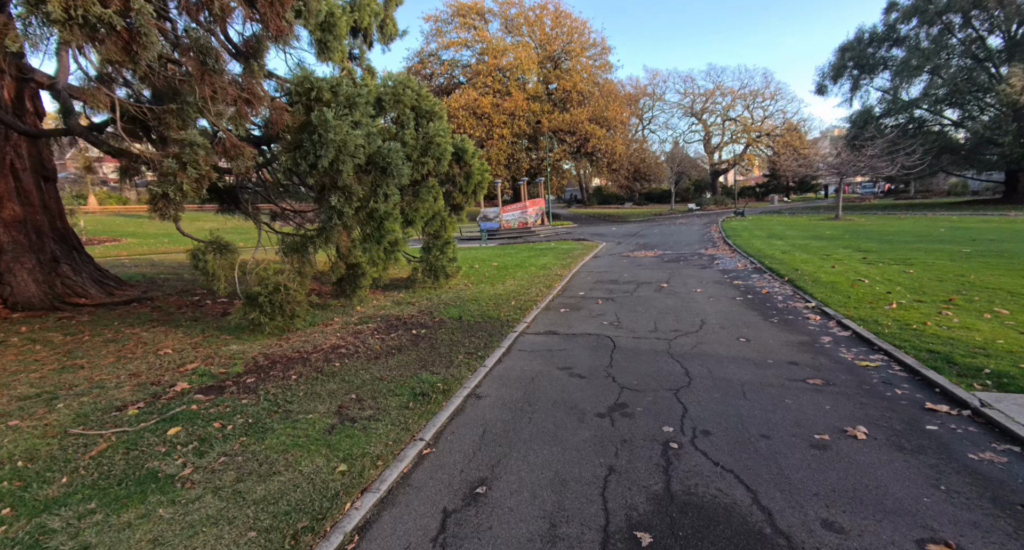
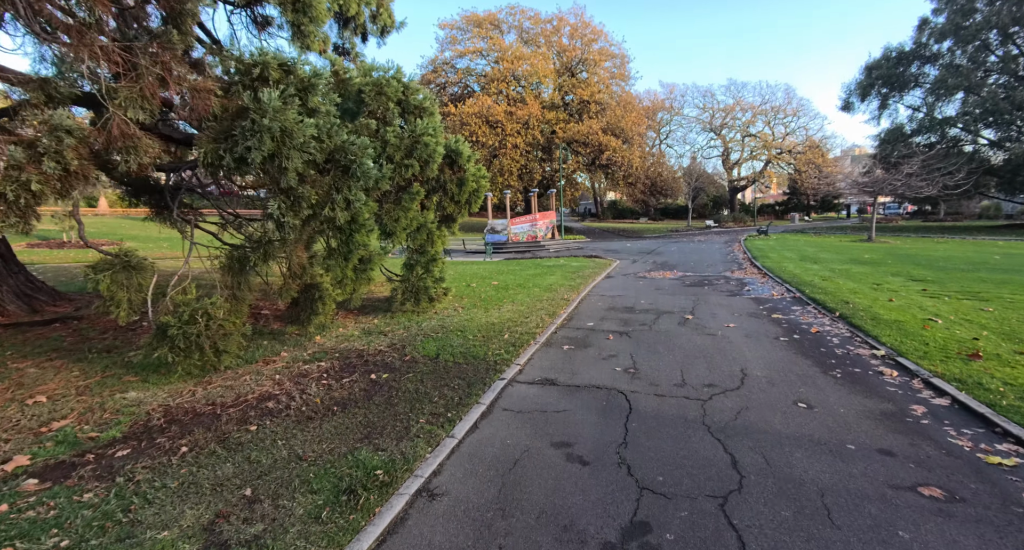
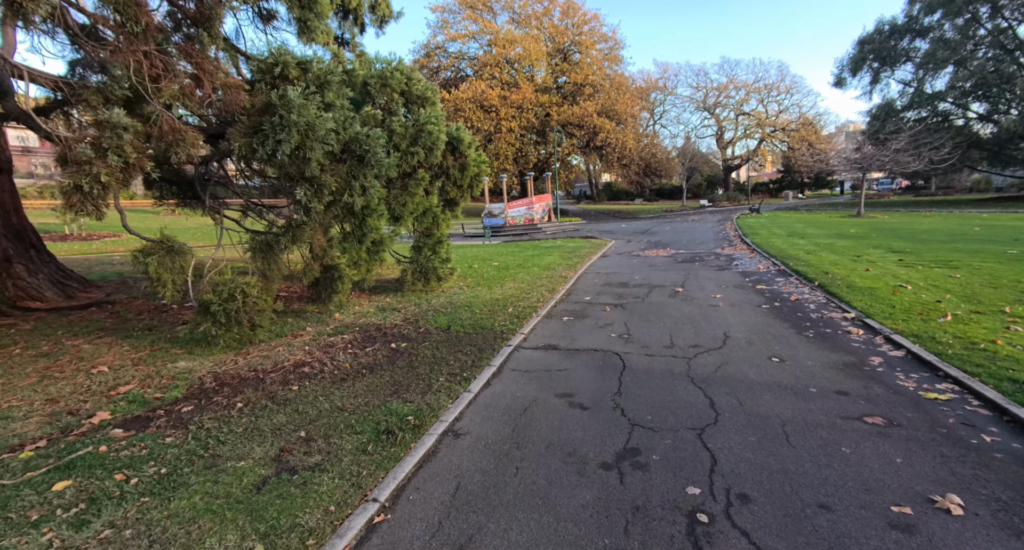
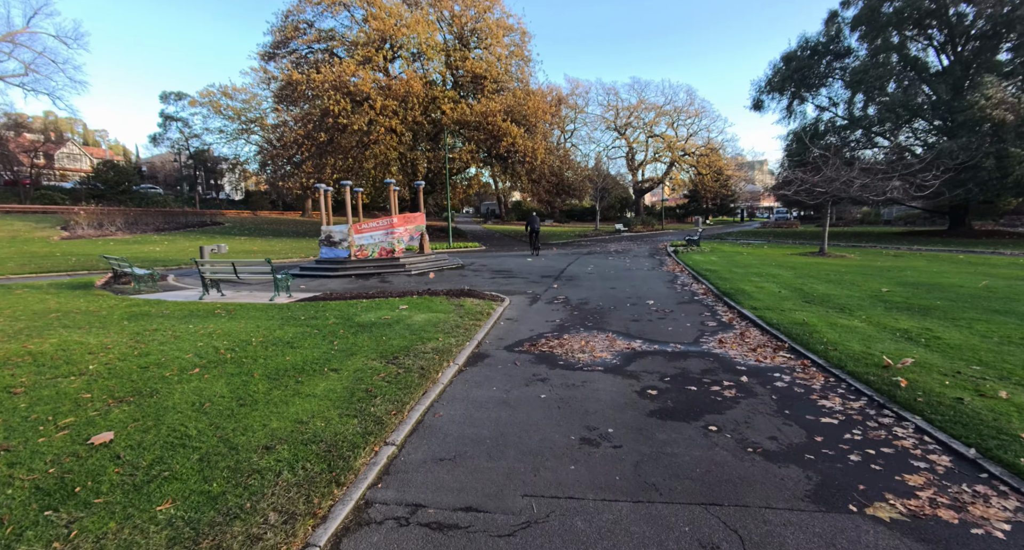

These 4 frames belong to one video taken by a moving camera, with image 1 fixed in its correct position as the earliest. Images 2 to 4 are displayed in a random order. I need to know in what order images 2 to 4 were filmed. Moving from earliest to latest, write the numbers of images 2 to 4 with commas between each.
3, 2, 4
